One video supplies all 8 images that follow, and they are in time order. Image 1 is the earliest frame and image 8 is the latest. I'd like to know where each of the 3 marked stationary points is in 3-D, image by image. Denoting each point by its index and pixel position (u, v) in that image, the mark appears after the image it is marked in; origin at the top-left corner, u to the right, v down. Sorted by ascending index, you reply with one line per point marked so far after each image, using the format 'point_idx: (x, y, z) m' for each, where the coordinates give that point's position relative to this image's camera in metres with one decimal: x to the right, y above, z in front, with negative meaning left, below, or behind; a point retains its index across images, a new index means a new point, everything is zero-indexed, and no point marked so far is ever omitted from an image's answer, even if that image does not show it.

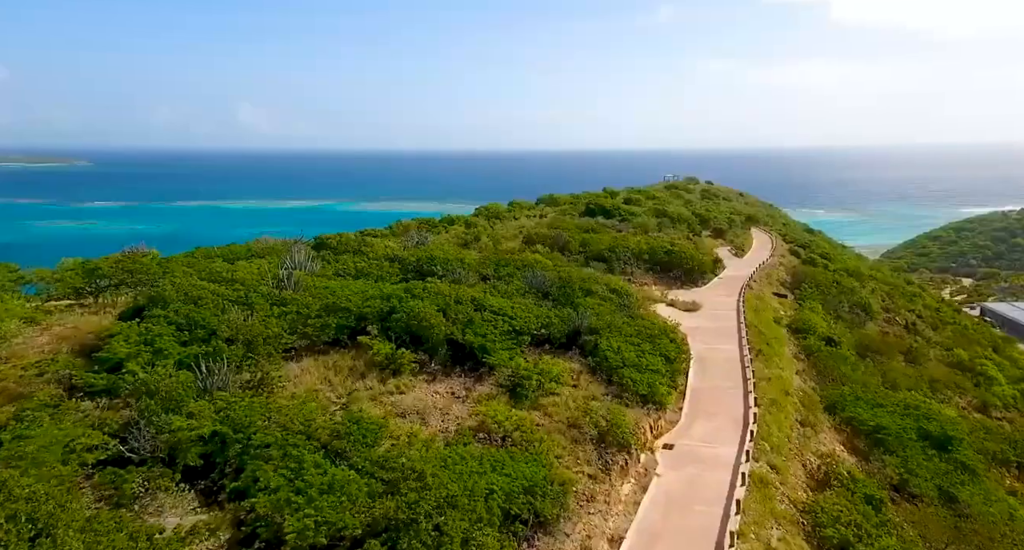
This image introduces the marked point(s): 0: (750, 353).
0: (+6.5, -2.2, +17.2) m
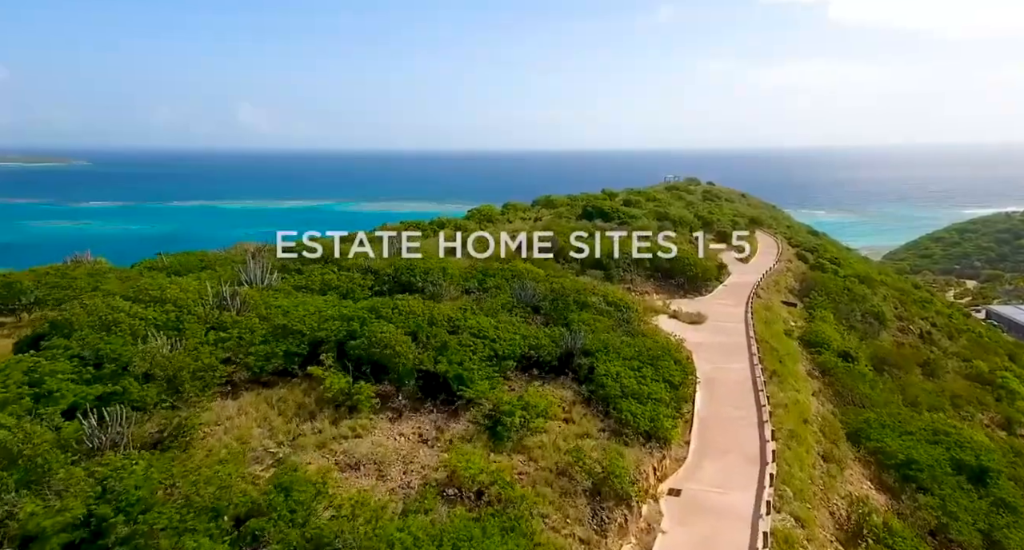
0: (+6.2, -2.5, +15.5) m
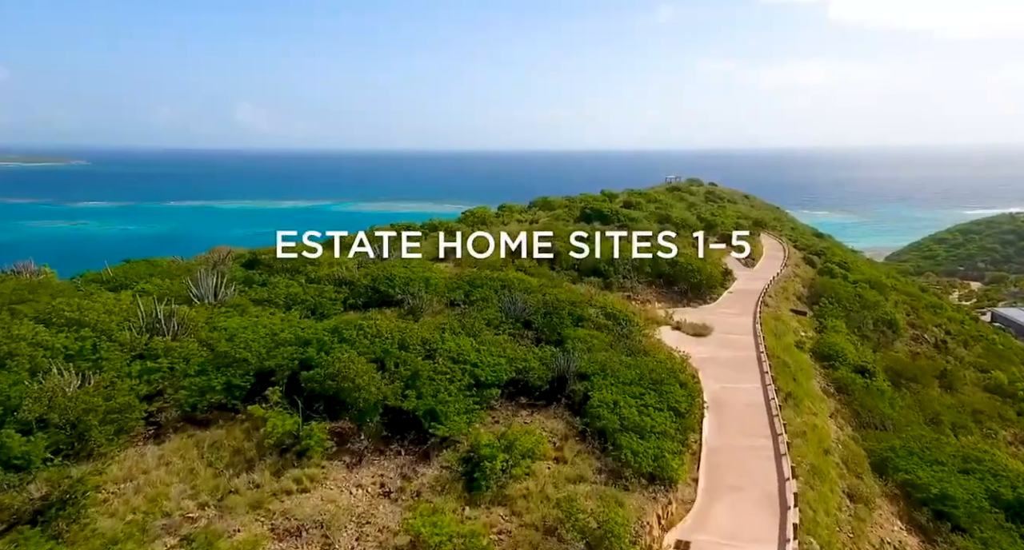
0: (+5.9, -2.7, +14.1) m
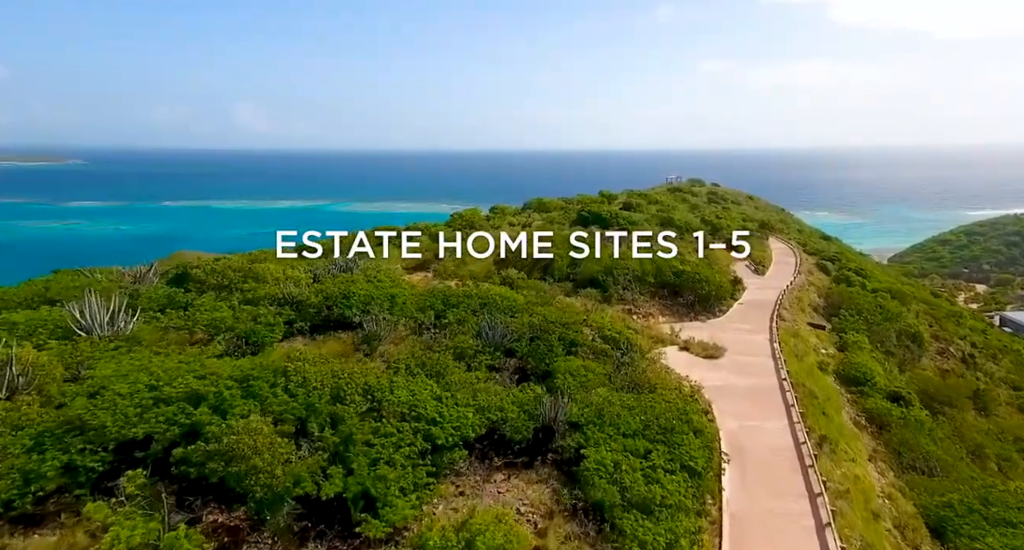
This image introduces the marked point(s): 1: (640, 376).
0: (+5.5, -3.1, +11.7) m
1: (+2.5, -2.0, +12.2) m
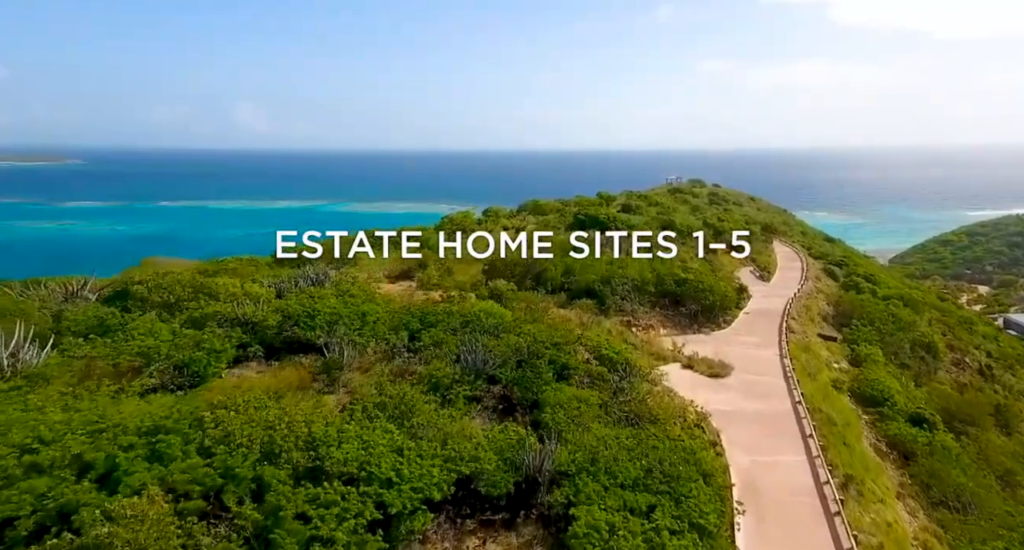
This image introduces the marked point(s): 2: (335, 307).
0: (+5.2, -3.4, +10.3) m
1: (+2.2, -2.2, +10.8) m
2: (-3.3, -0.6, +11.9) m
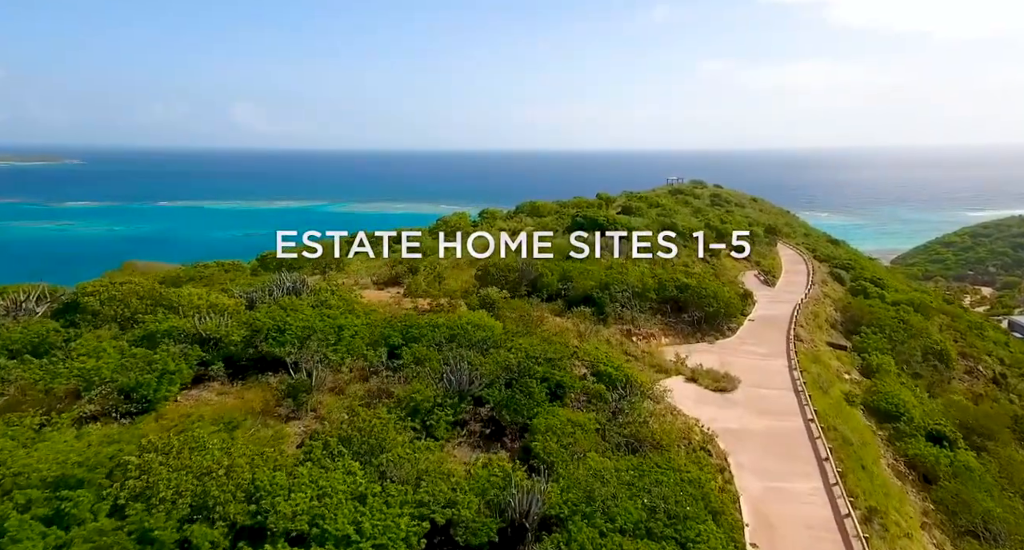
0: (+5.1, -3.5, +9.4) m
1: (+2.0, -2.4, +9.8) m
2: (-3.5, -0.8, +11.0) m
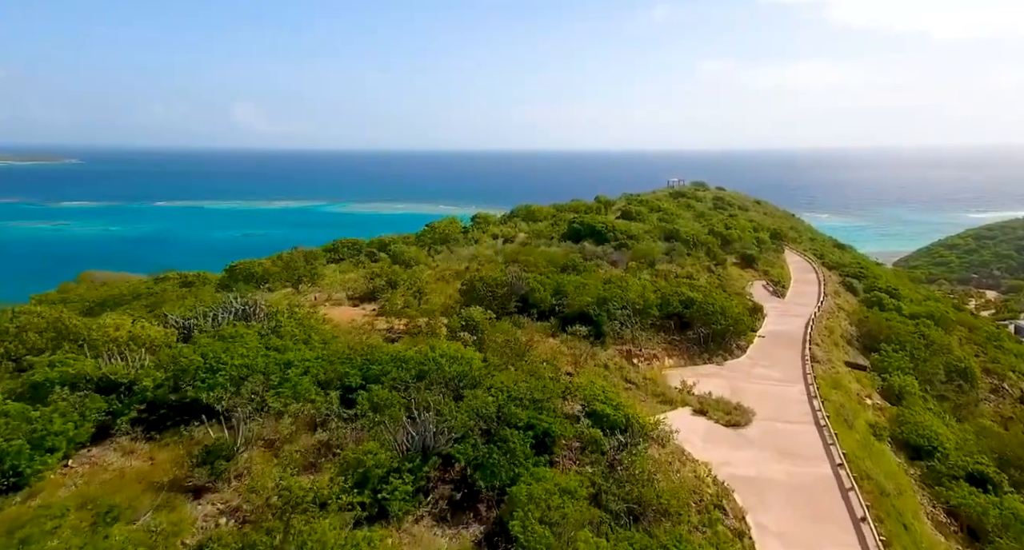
0: (+4.8, -3.9, +7.7) m
1: (+1.7, -2.8, +8.1) m
2: (-3.8, -1.2, +9.3) m
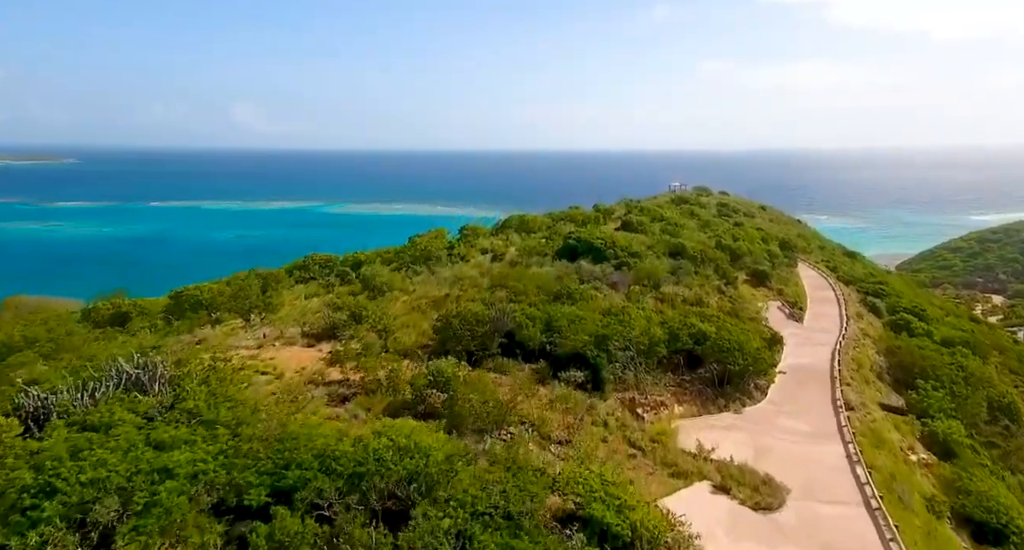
0: (+4.4, -4.7, +5.2) m
1: (+1.3, -3.6, +5.6) m
2: (-4.2, -2.0, +6.8) m
